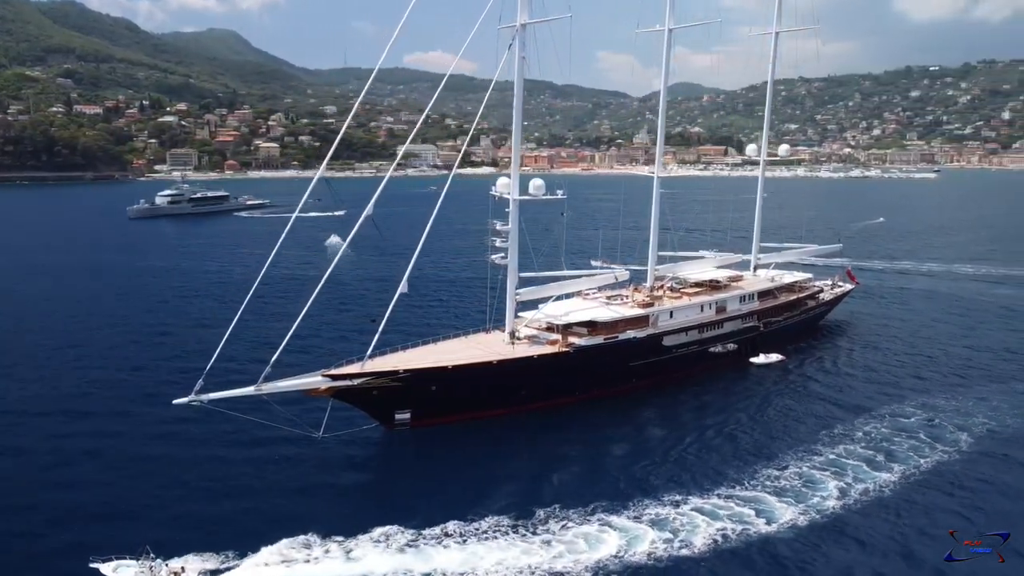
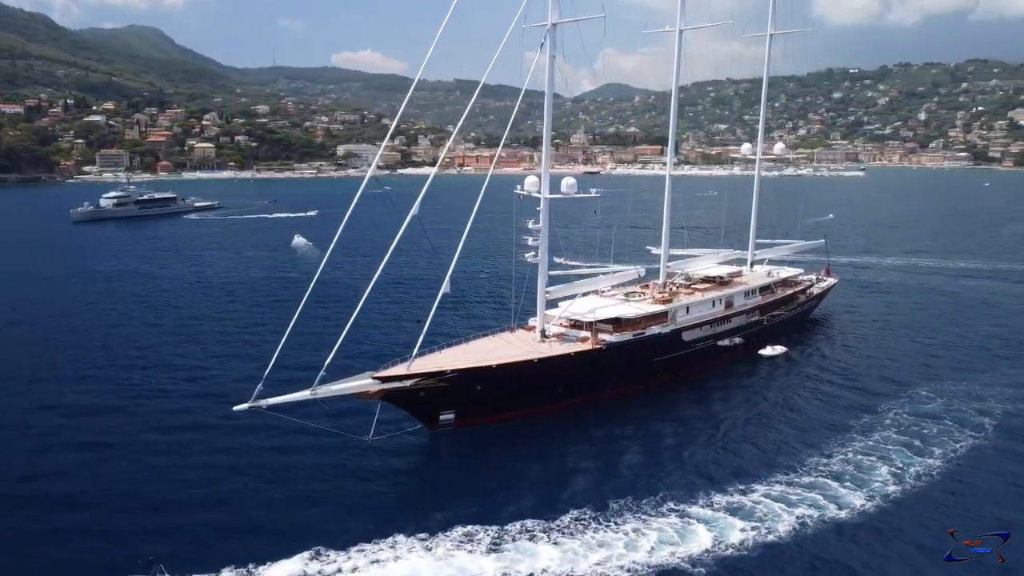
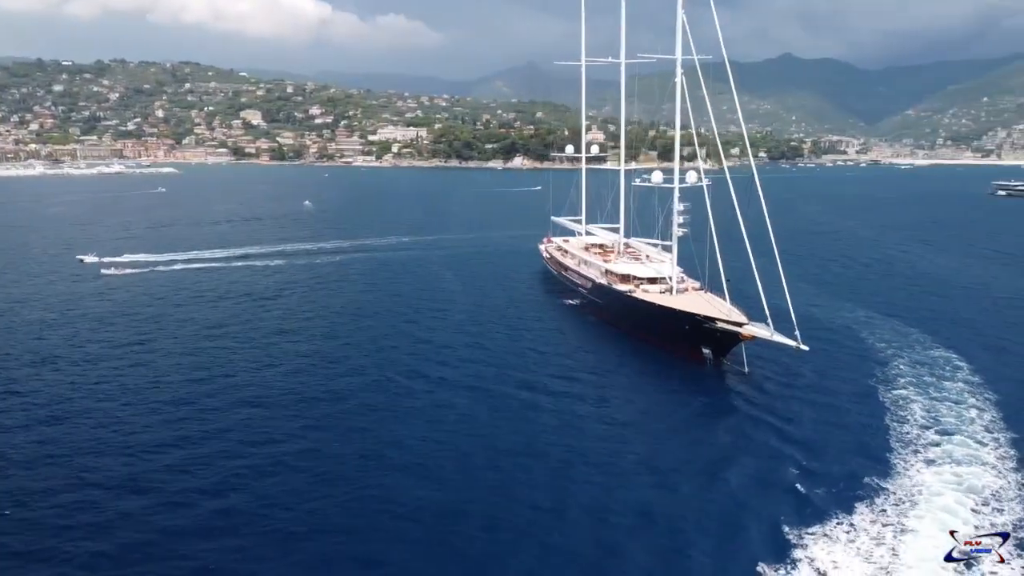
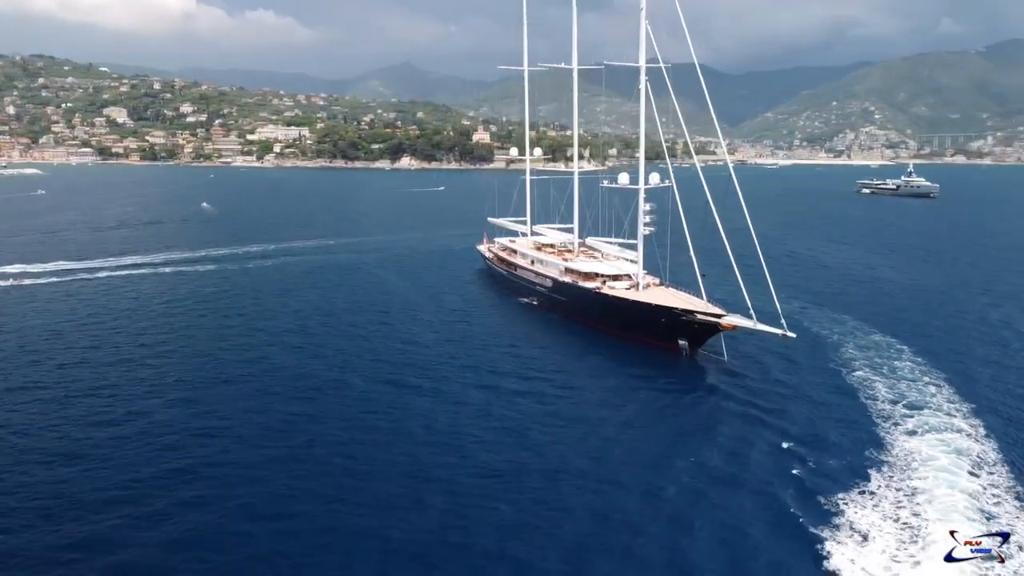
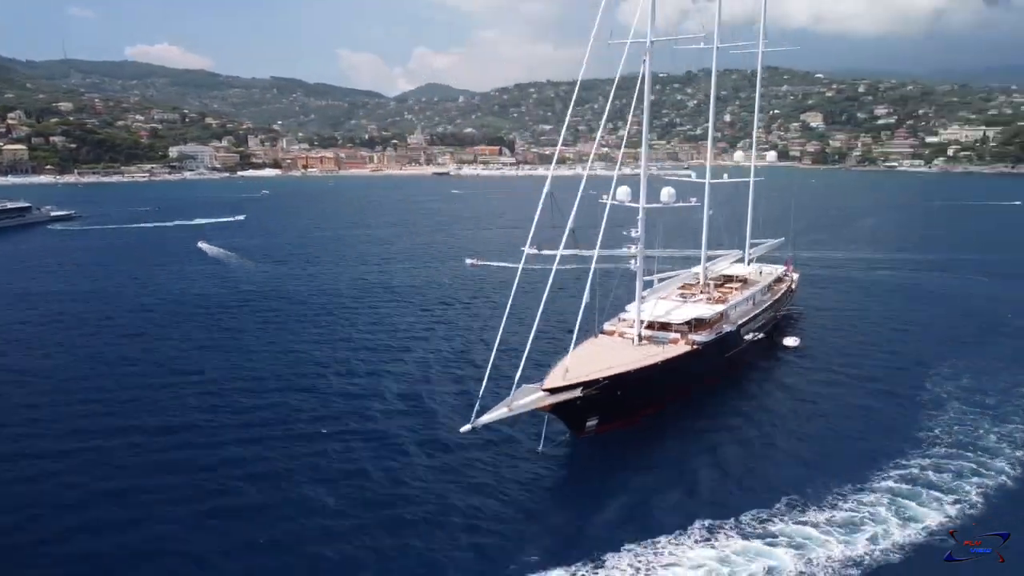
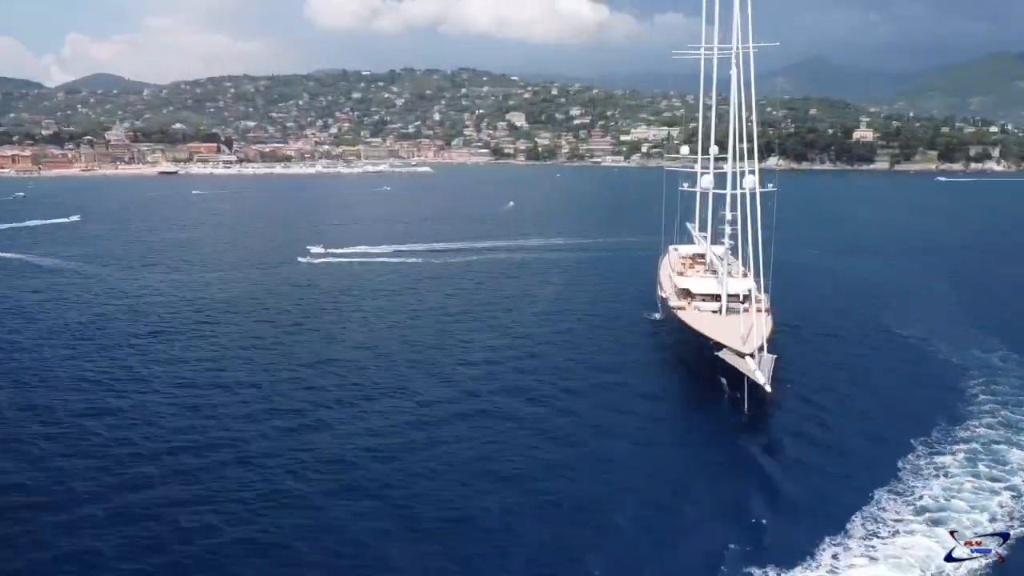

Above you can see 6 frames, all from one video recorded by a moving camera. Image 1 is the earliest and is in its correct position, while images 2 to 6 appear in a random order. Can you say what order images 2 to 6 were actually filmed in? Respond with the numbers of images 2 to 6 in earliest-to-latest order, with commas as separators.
2, 5, 6, 3, 4
